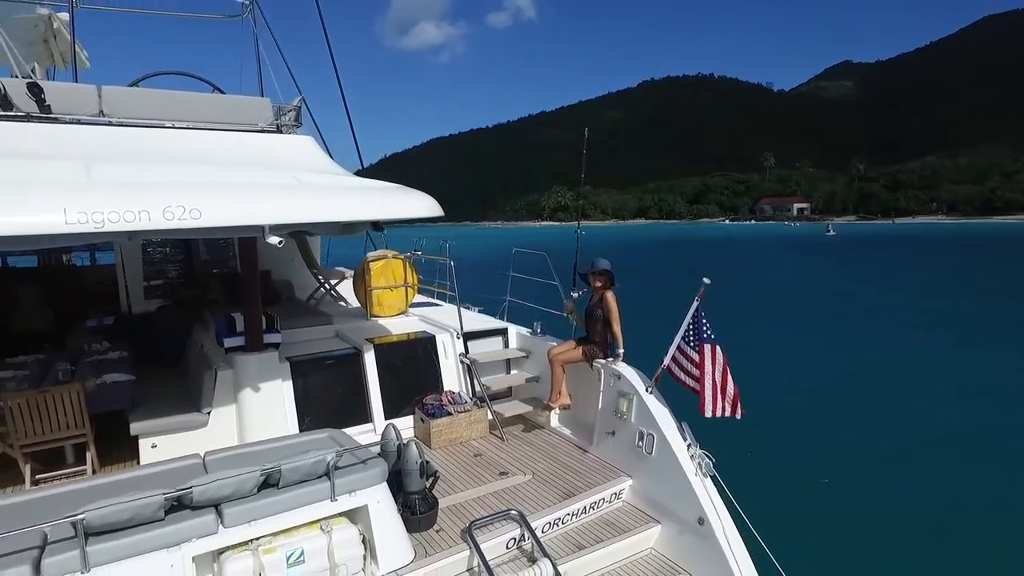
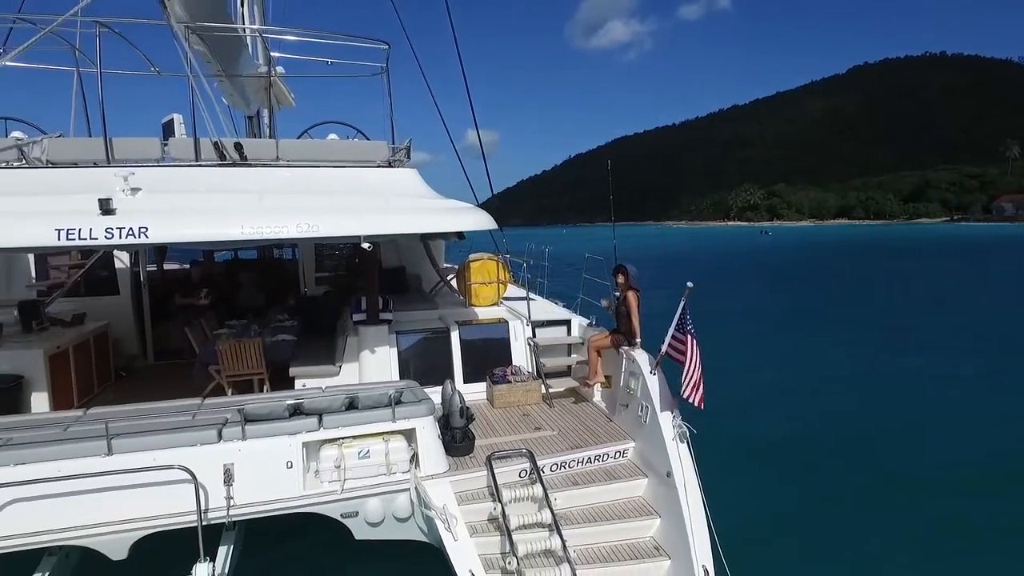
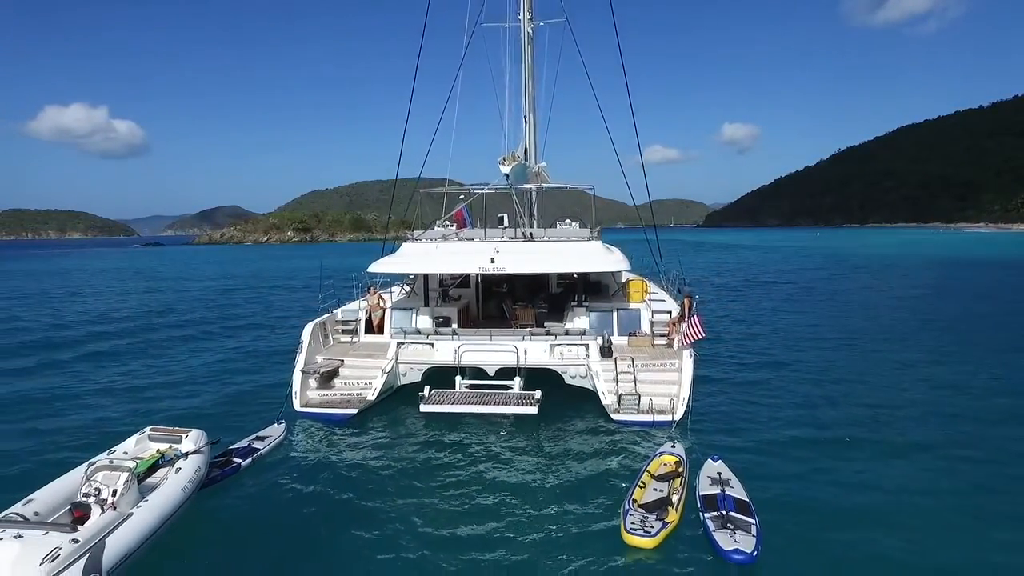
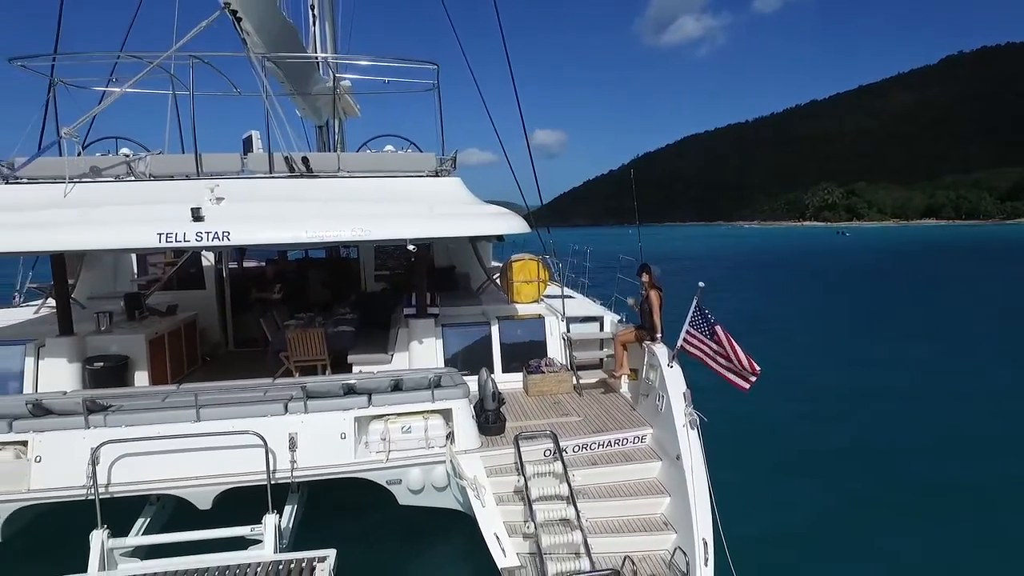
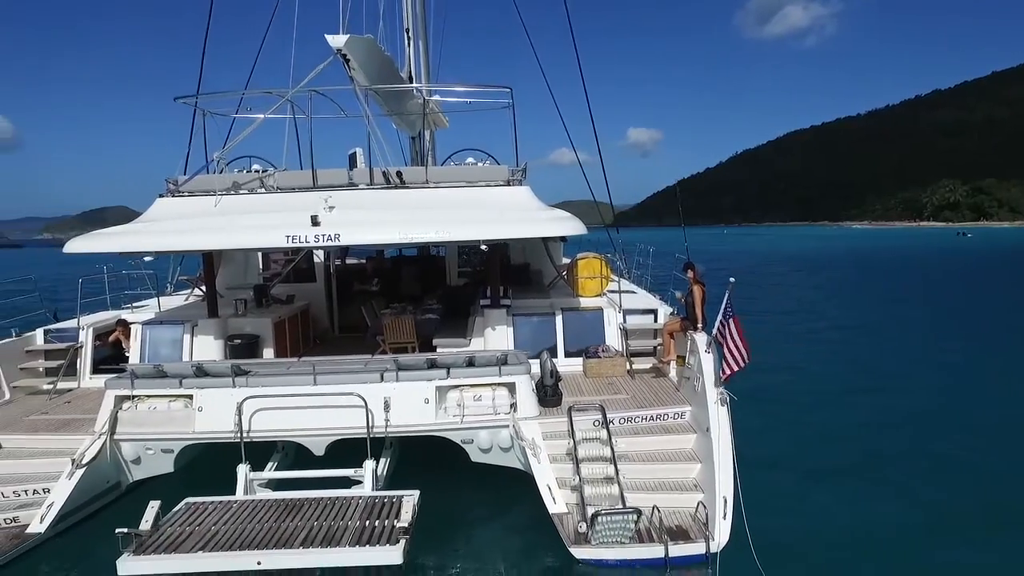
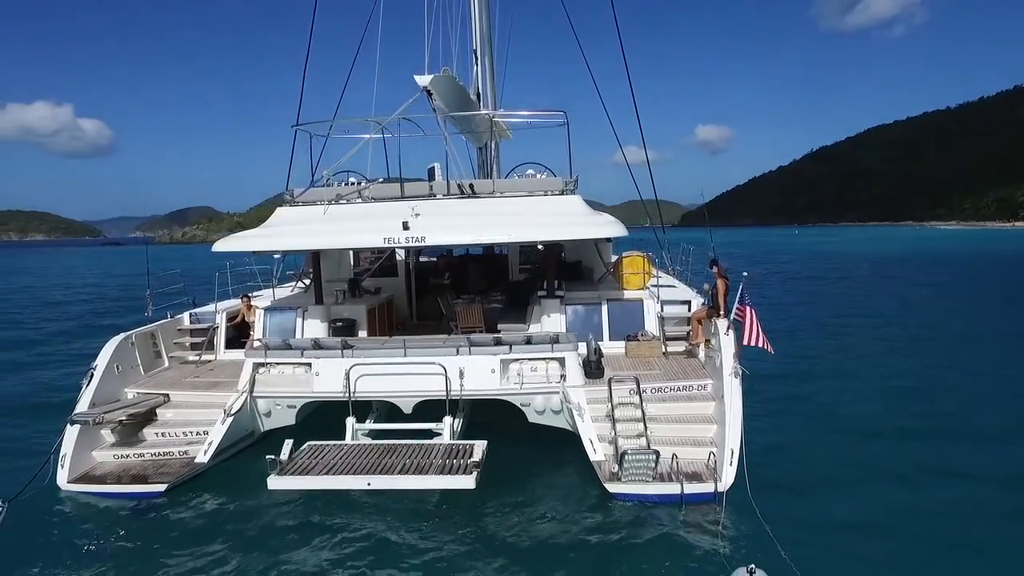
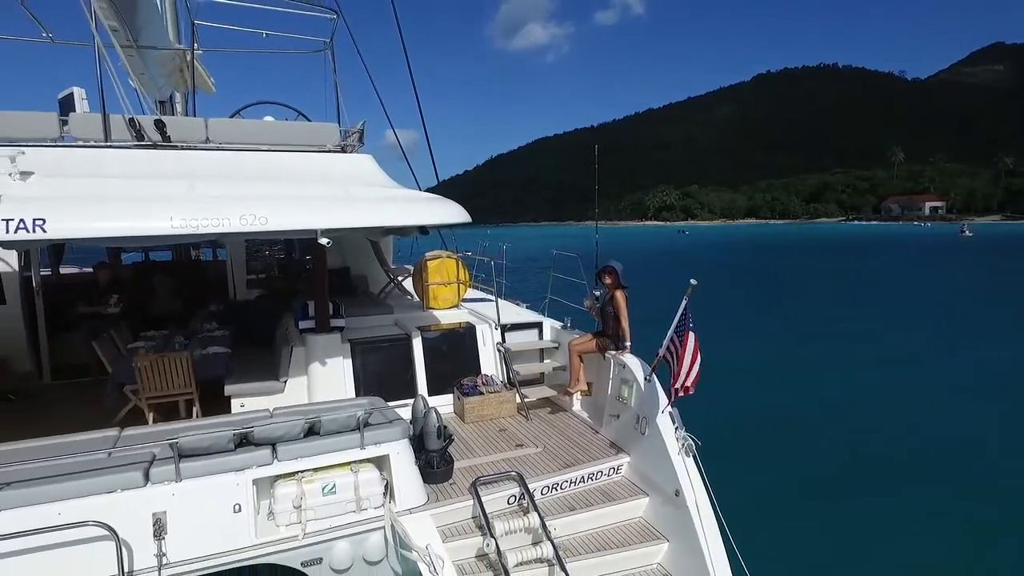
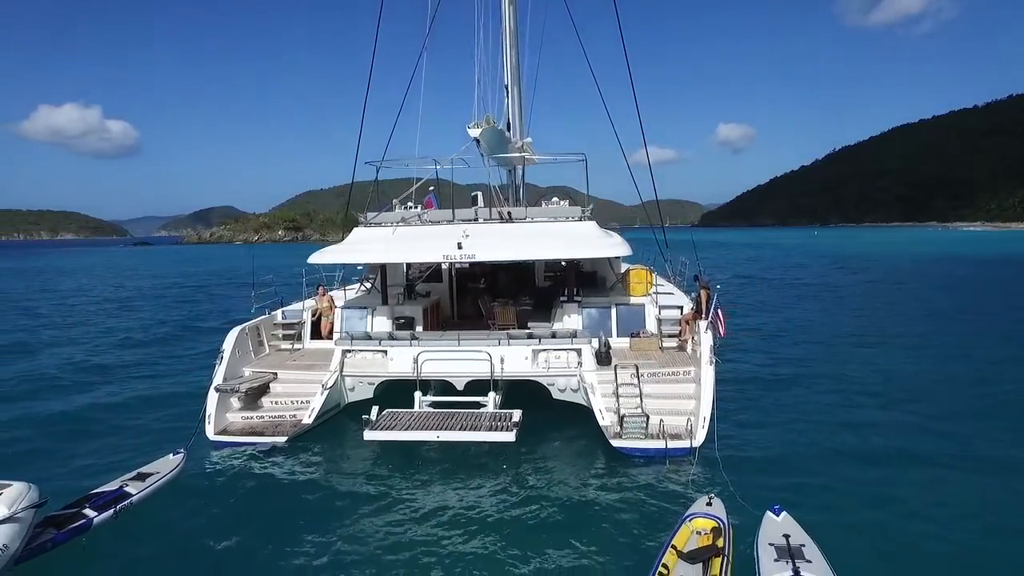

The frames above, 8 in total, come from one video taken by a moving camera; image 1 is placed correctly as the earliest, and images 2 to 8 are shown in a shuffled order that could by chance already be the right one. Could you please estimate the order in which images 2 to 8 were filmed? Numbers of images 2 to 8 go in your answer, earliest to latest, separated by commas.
7, 2, 4, 5, 6, 8, 3
